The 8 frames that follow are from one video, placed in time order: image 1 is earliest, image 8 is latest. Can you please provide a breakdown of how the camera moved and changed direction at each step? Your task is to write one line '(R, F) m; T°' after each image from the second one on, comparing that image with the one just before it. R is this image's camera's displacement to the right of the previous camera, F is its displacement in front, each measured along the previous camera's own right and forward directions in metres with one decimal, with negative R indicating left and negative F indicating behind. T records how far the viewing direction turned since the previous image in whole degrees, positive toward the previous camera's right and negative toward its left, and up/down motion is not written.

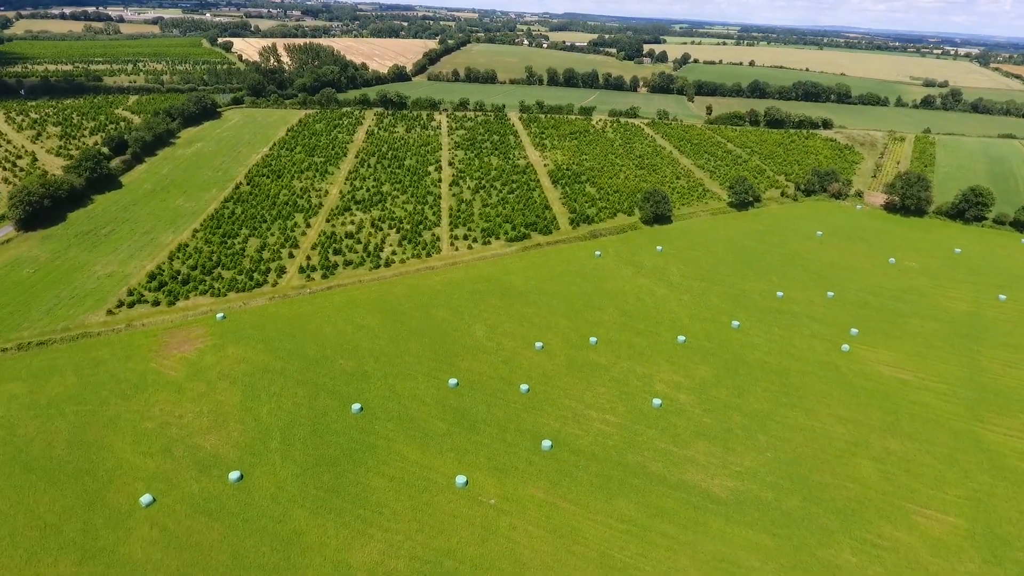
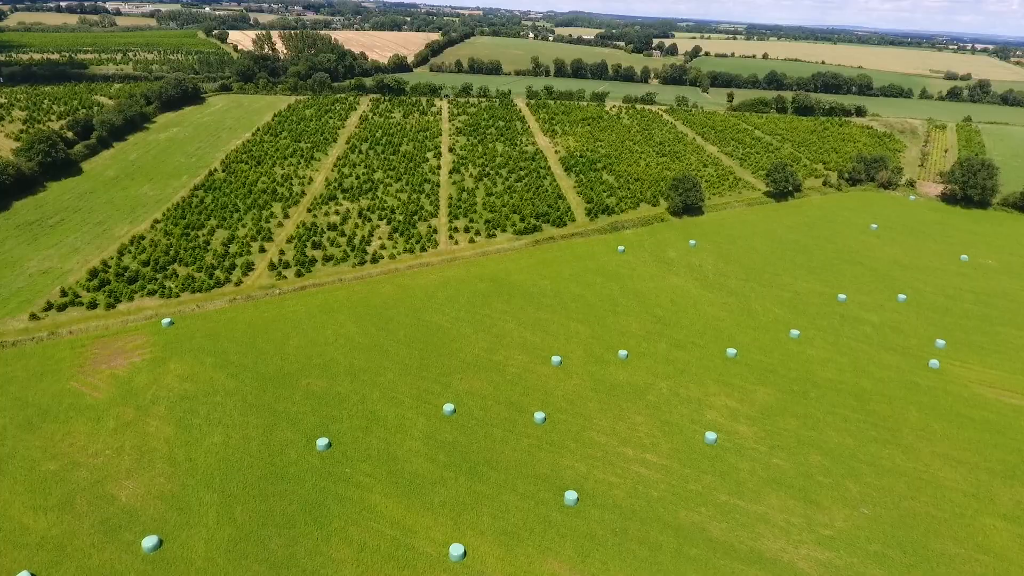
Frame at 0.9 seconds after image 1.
(-0.5, +10.8) m; 0°
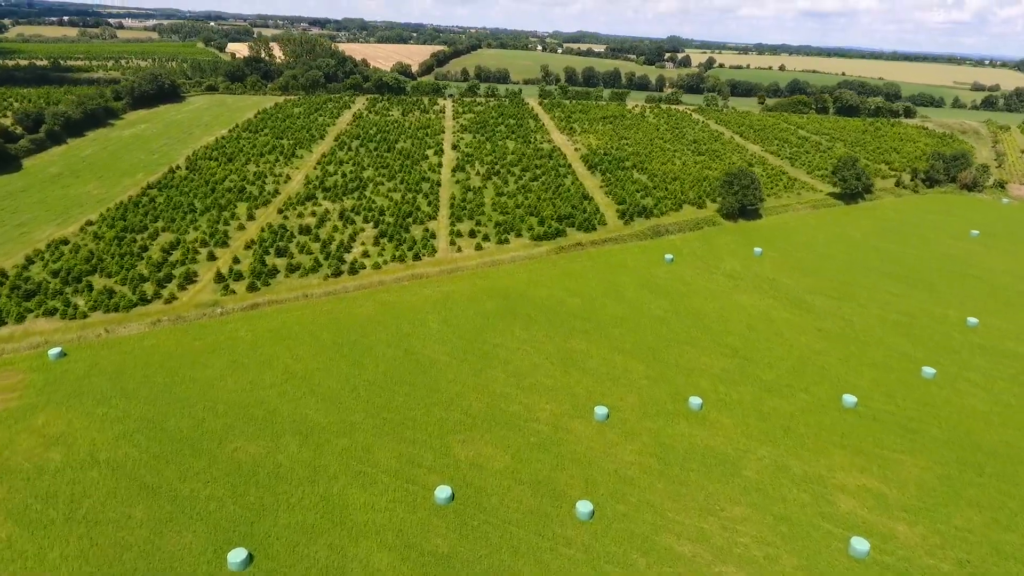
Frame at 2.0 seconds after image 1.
(-1.0, +13.7) m; 0°
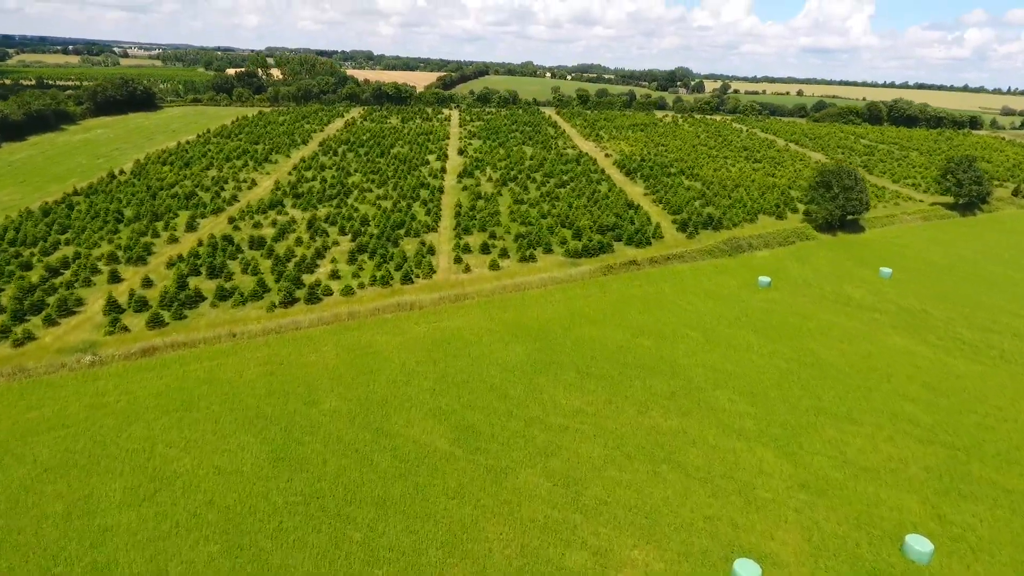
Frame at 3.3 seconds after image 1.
(-1.4, +14.8) m; 0°
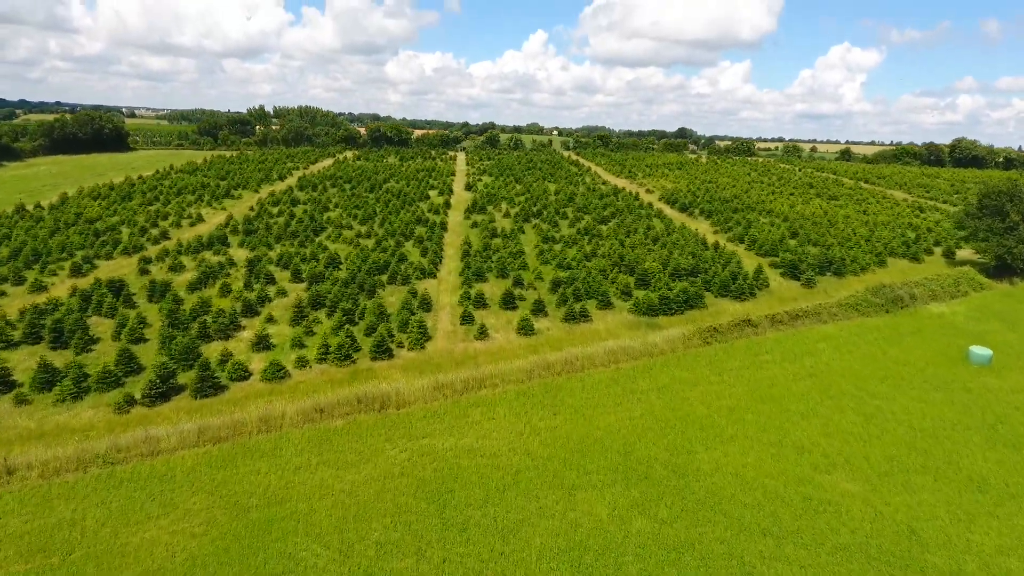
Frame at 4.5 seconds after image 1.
(-1.4, +14.1) m; 0°
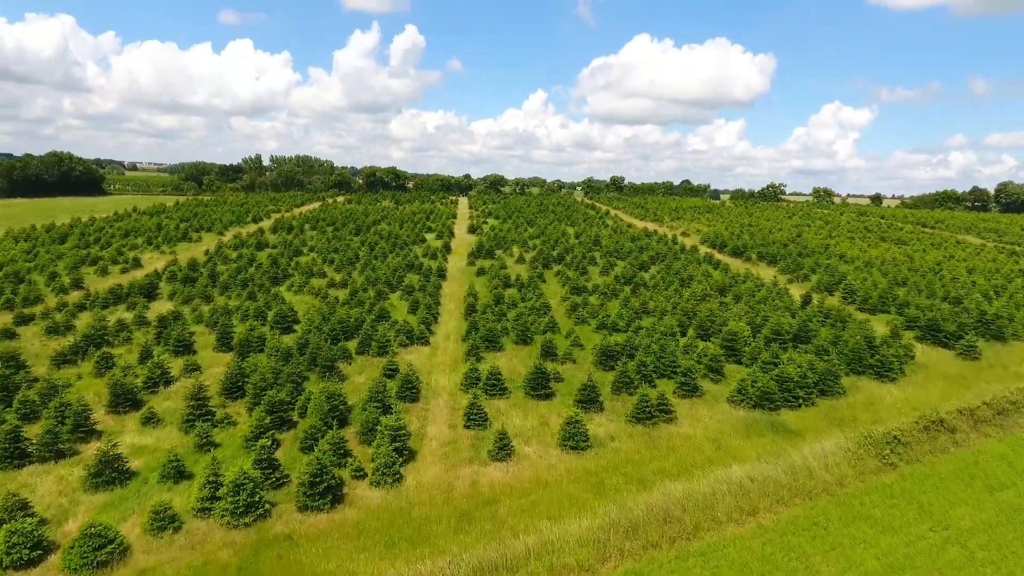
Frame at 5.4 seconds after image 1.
(-0.9, +9.2) m; 0°
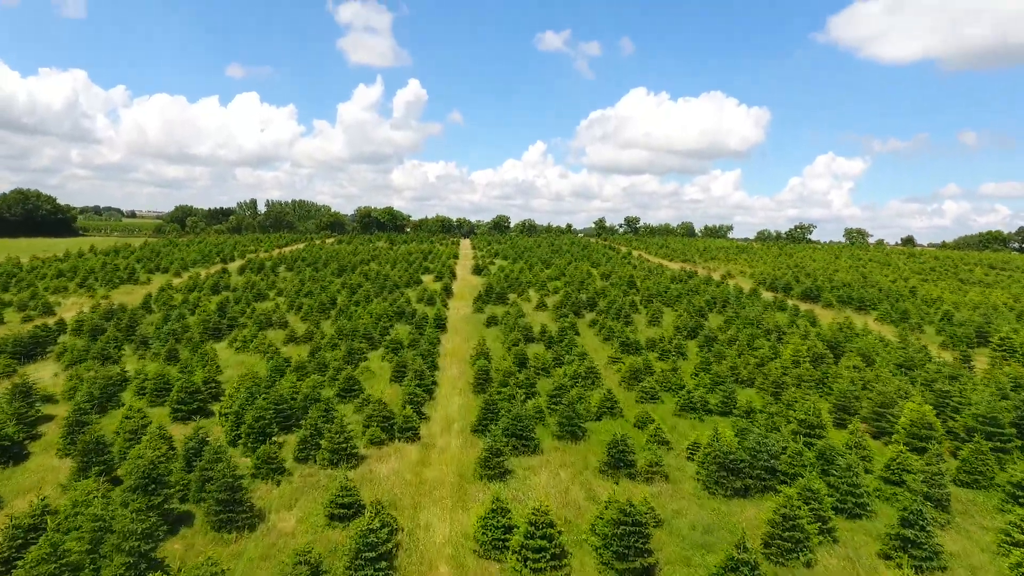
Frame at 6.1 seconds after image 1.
(-0.9, +7.9) m; 0°
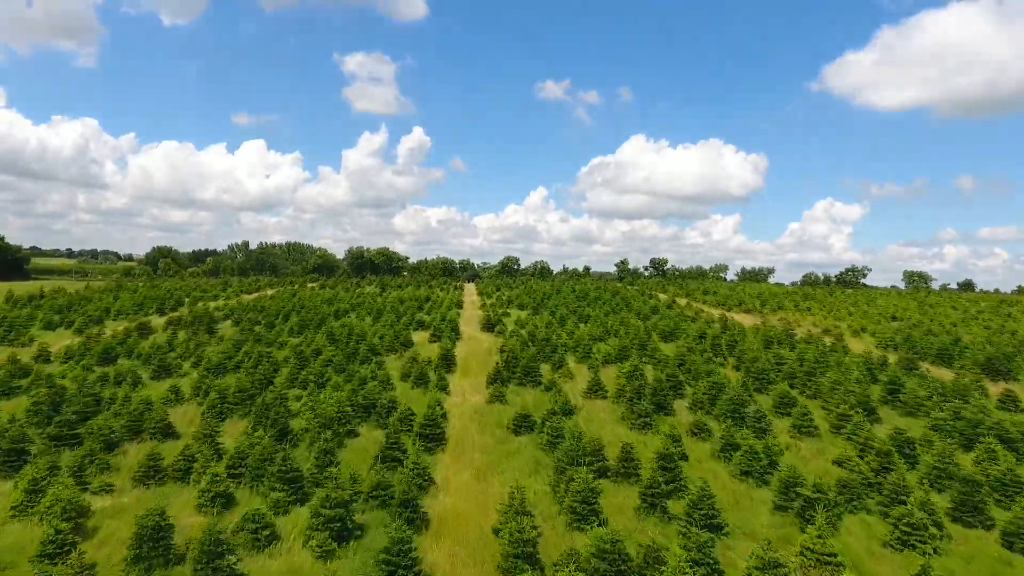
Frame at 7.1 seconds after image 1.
(-1.1, +10.6) m; 0°
